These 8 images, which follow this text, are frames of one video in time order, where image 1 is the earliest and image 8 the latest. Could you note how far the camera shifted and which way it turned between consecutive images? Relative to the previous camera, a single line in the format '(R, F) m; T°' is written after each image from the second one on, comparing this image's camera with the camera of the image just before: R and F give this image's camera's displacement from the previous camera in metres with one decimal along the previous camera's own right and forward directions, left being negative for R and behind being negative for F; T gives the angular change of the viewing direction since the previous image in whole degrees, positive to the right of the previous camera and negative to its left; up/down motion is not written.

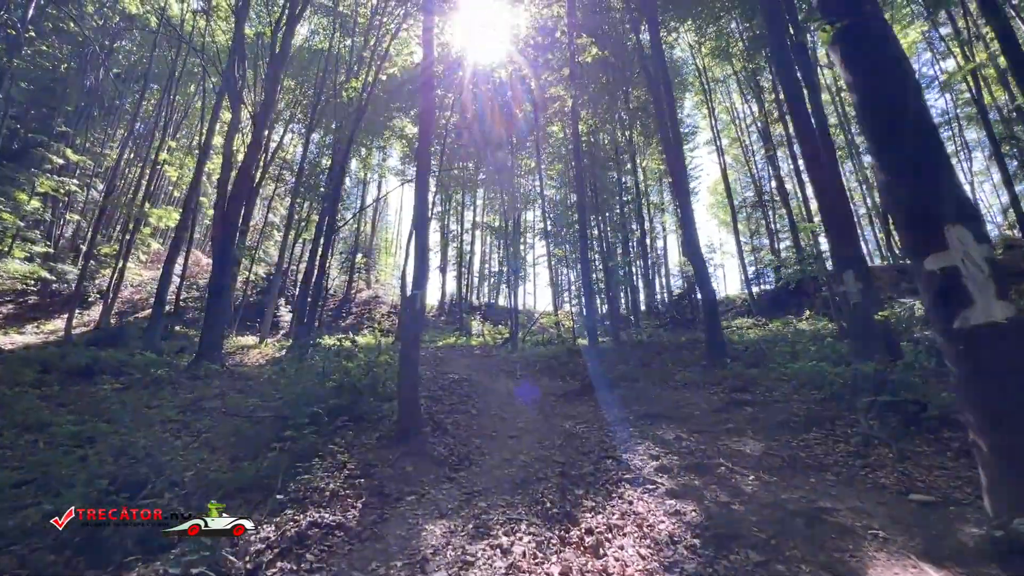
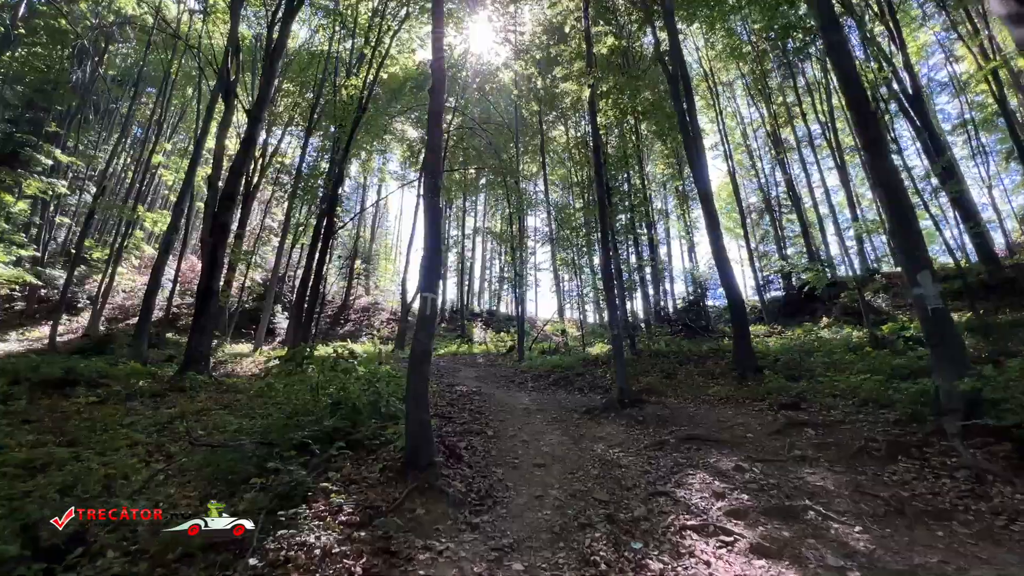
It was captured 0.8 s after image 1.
(-0.2, +0.6) m; 0°
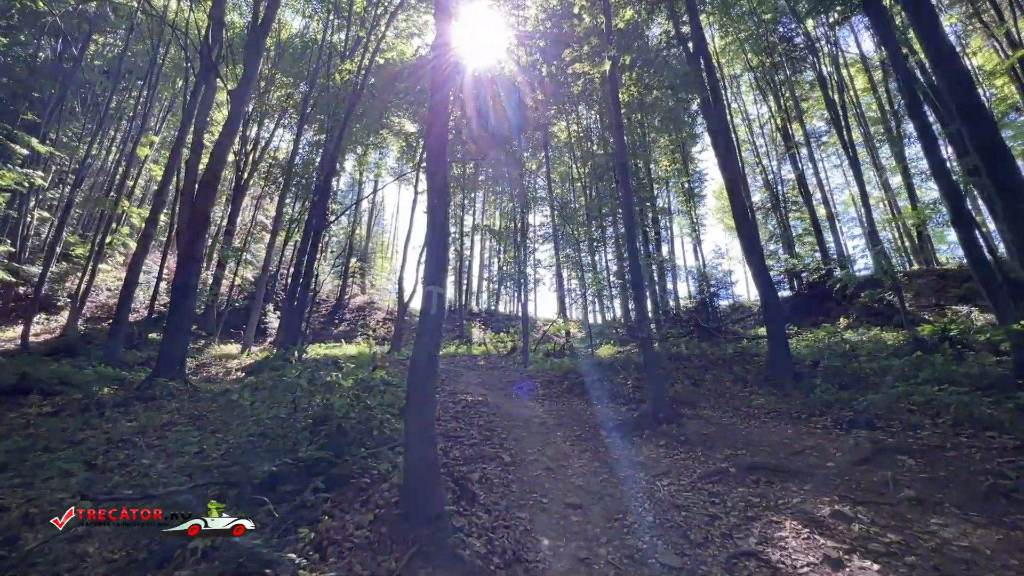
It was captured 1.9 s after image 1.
(-0.2, +0.8) m; 0°
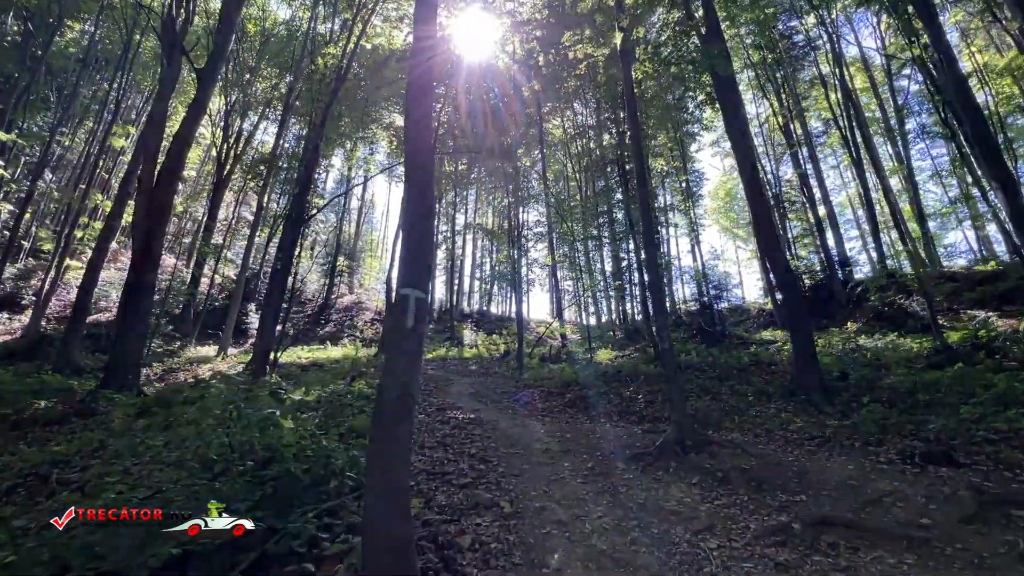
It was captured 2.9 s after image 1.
(-0.1, +0.8) m; +1°
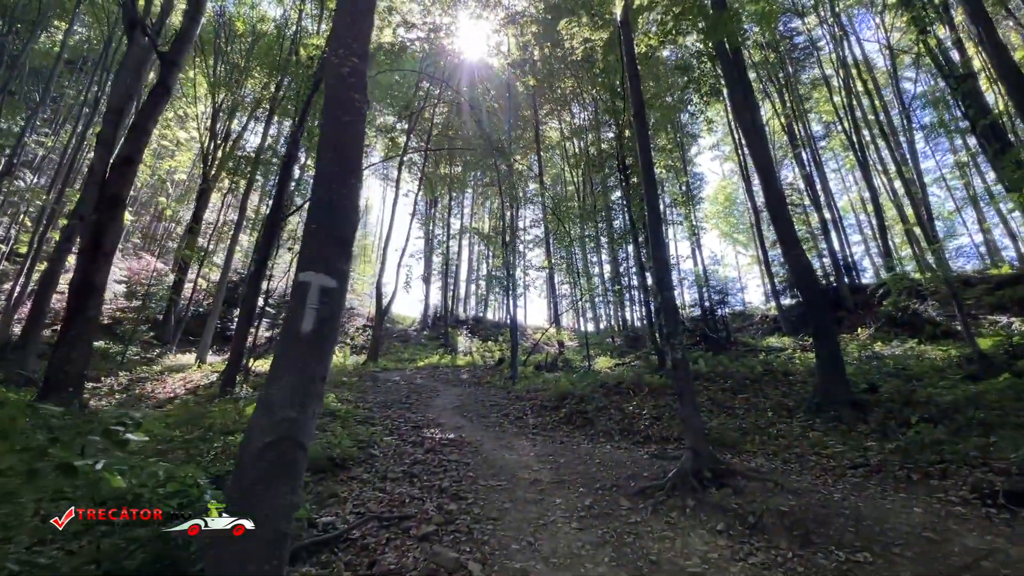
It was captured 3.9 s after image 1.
(+0.1, +0.7) m; 0°
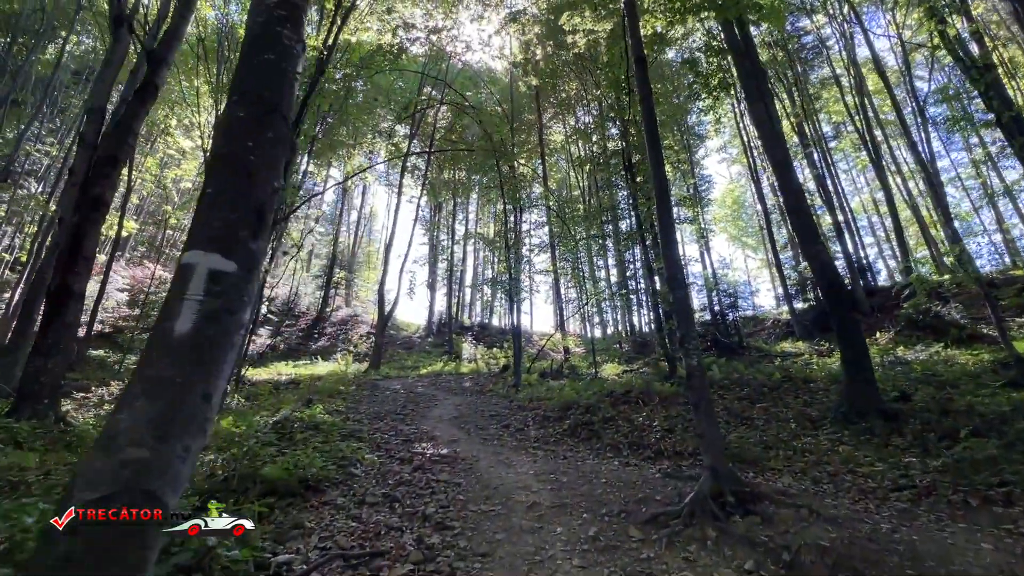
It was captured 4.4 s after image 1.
(+0.1, +0.4) m; -1°
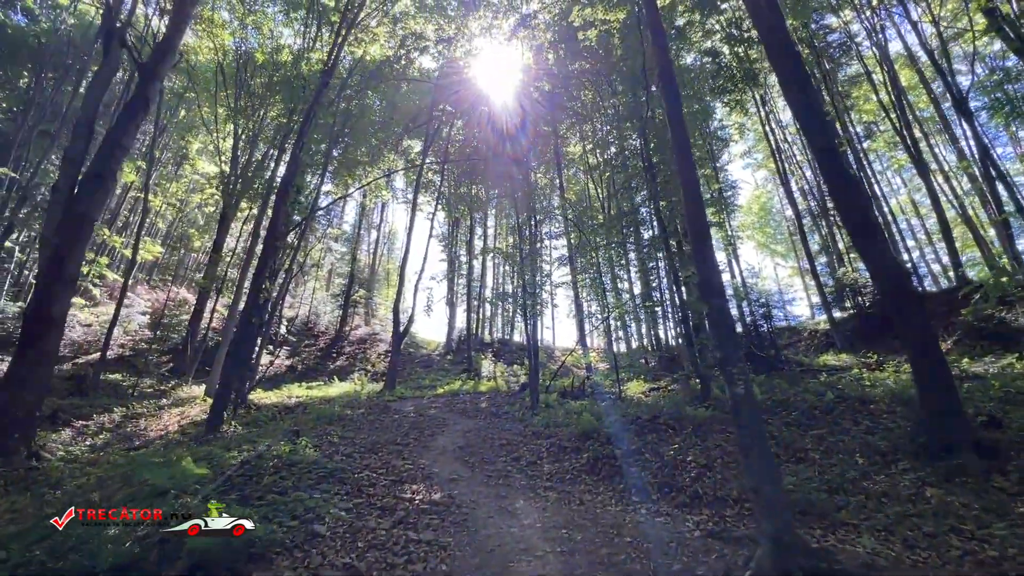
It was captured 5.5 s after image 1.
(+0.2, +0.7) m; -3°
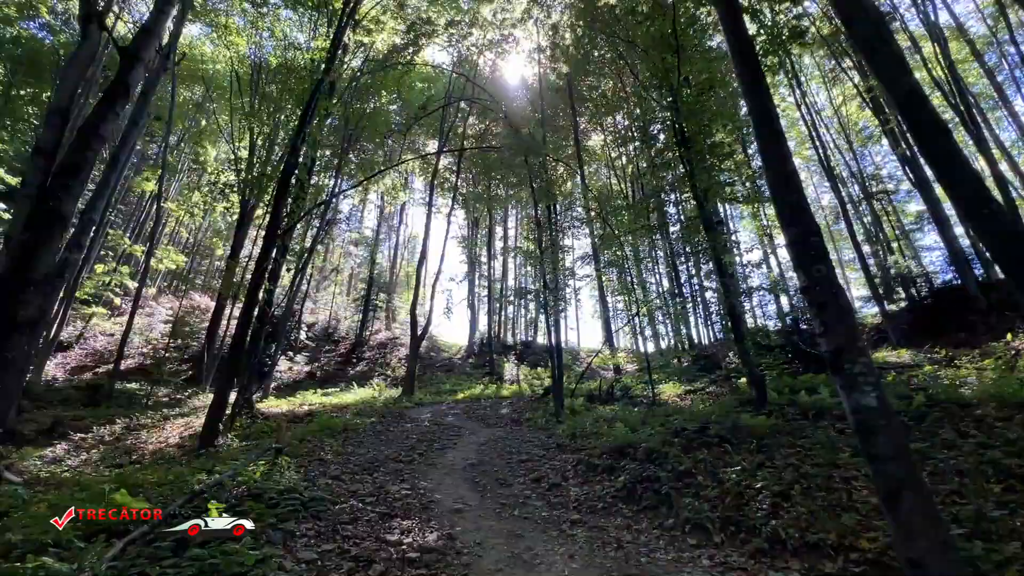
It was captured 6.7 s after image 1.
(+0.1, +0.8) m; -3°
